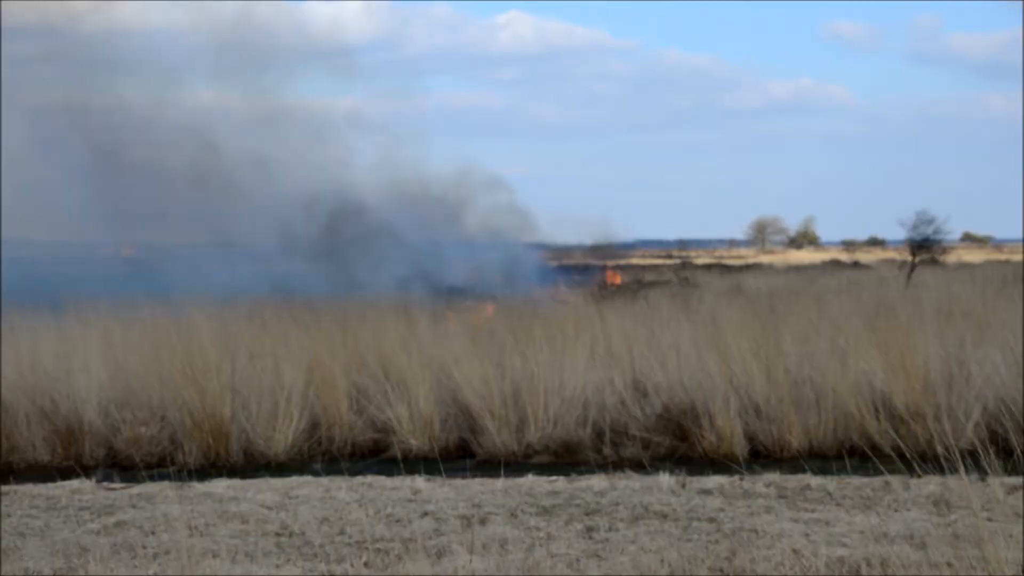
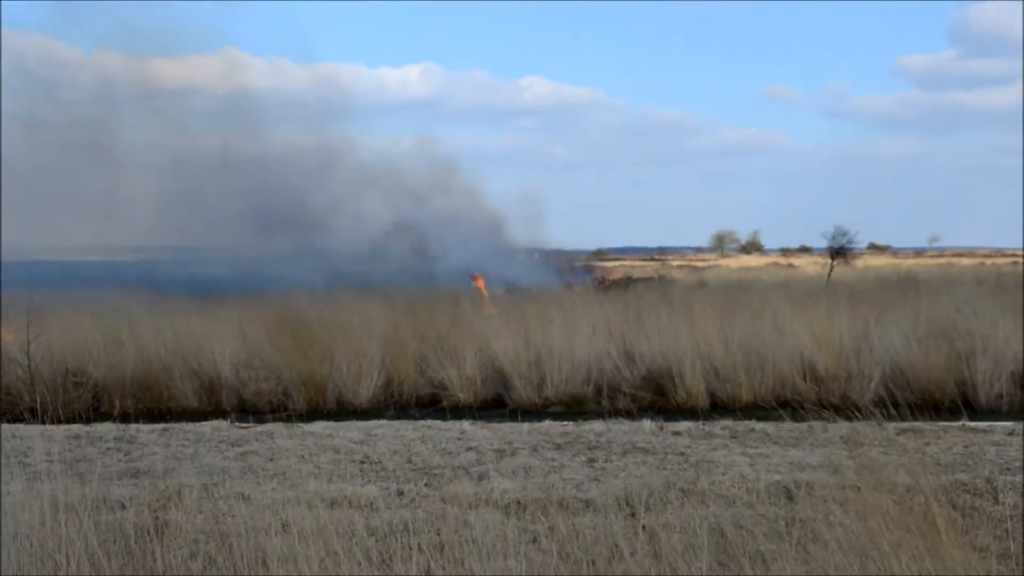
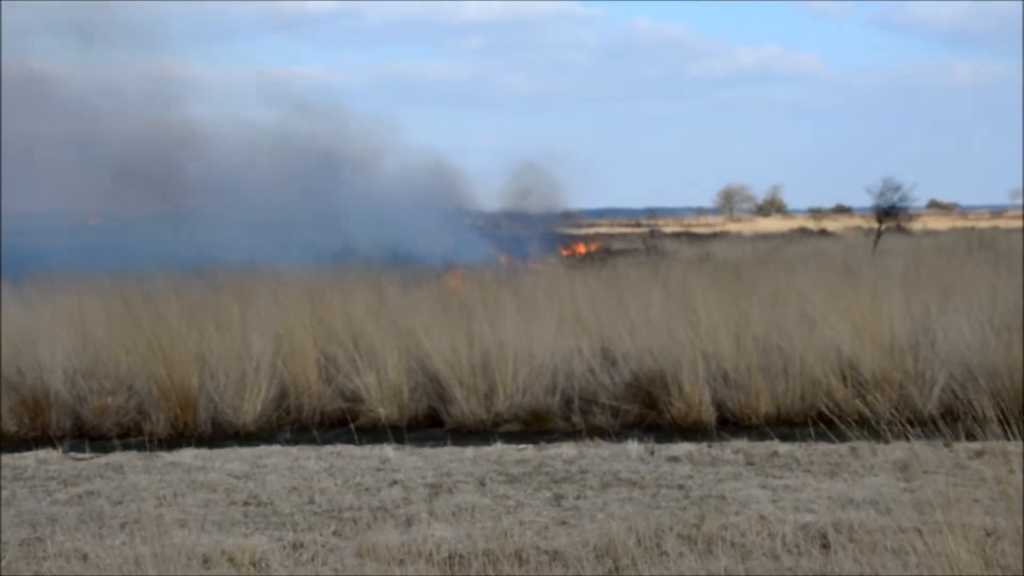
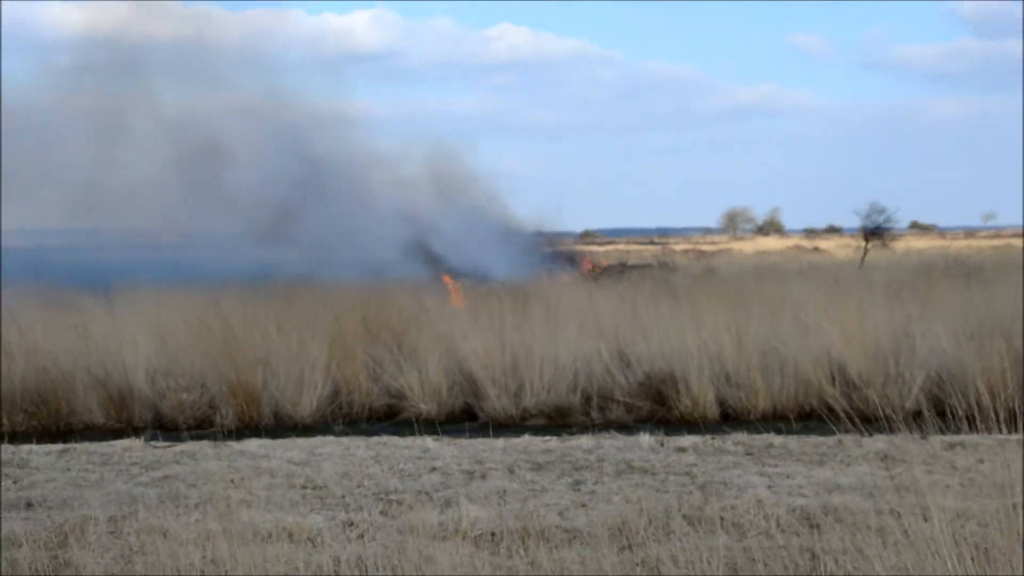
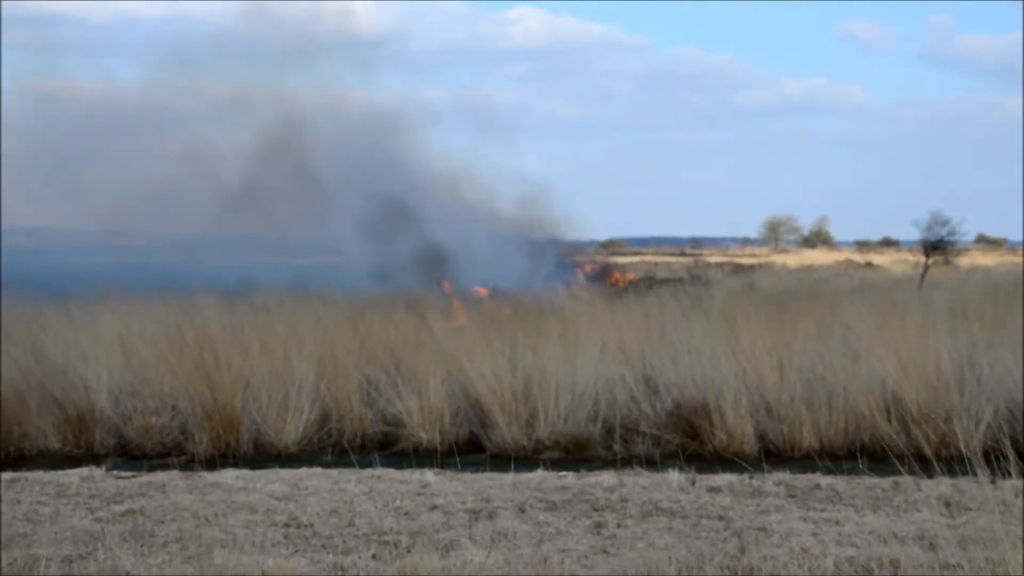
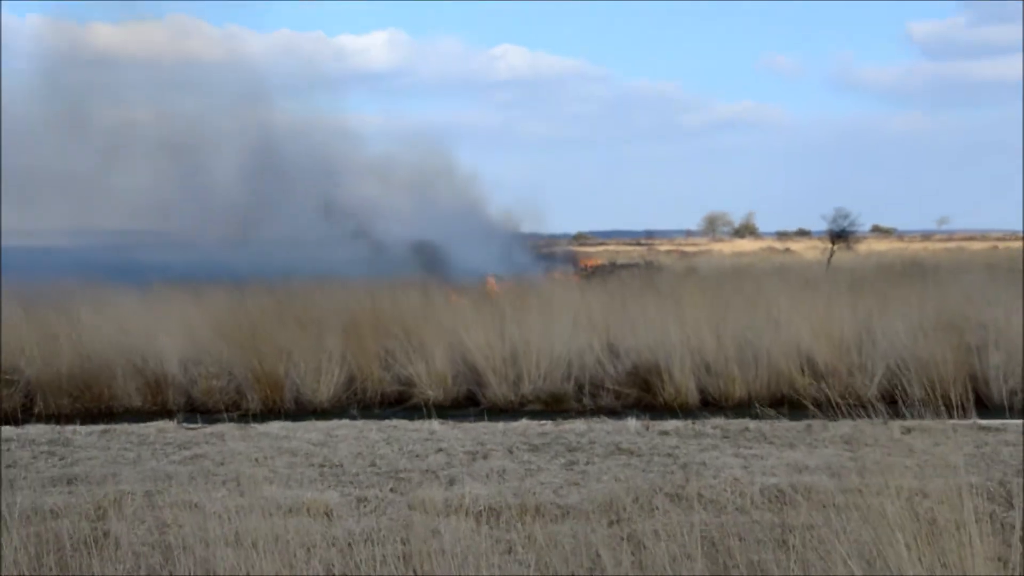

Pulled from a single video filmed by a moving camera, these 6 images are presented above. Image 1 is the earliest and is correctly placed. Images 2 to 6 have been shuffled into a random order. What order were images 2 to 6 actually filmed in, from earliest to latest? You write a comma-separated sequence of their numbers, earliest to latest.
3, 5, 4, 6, 2
